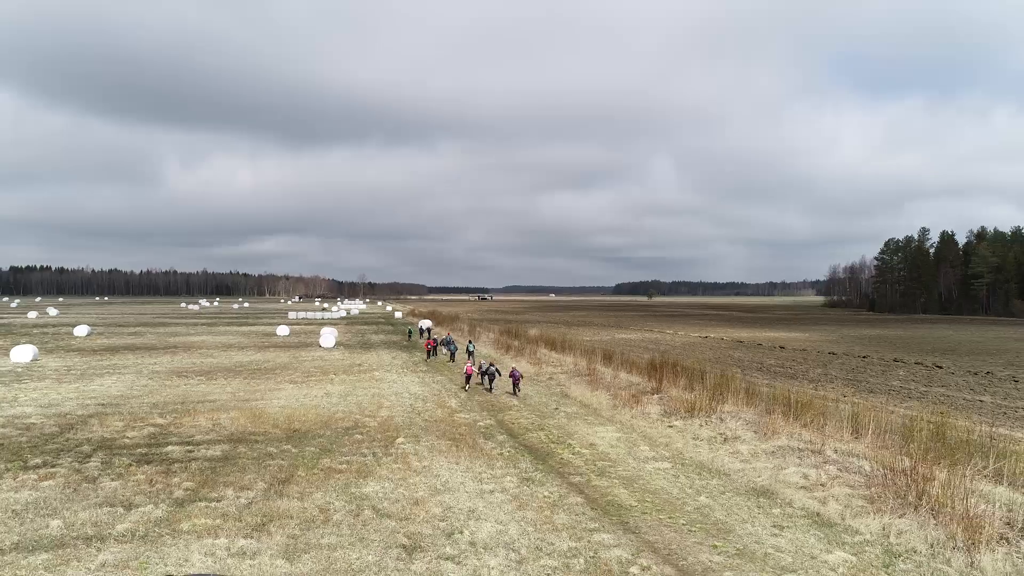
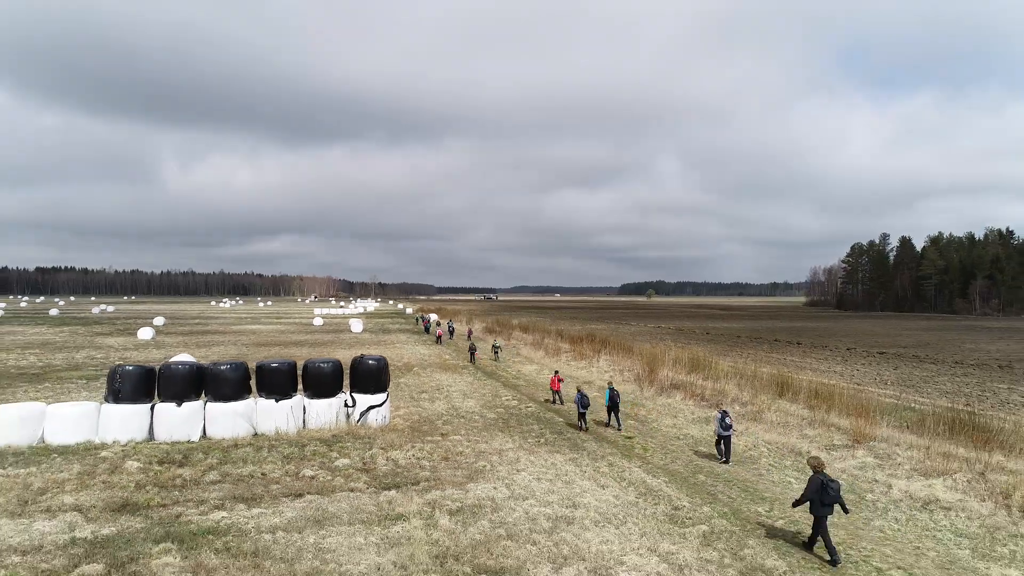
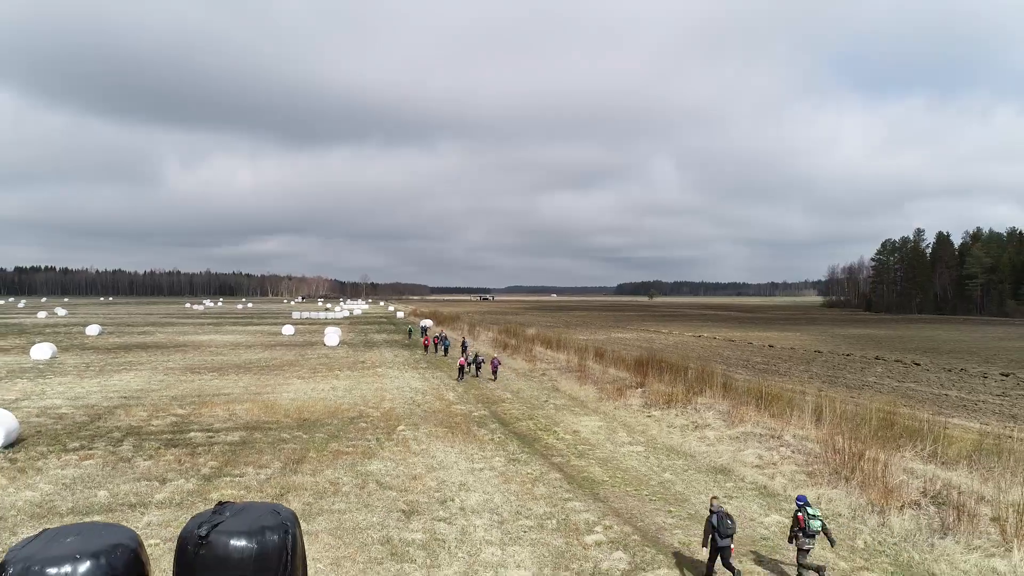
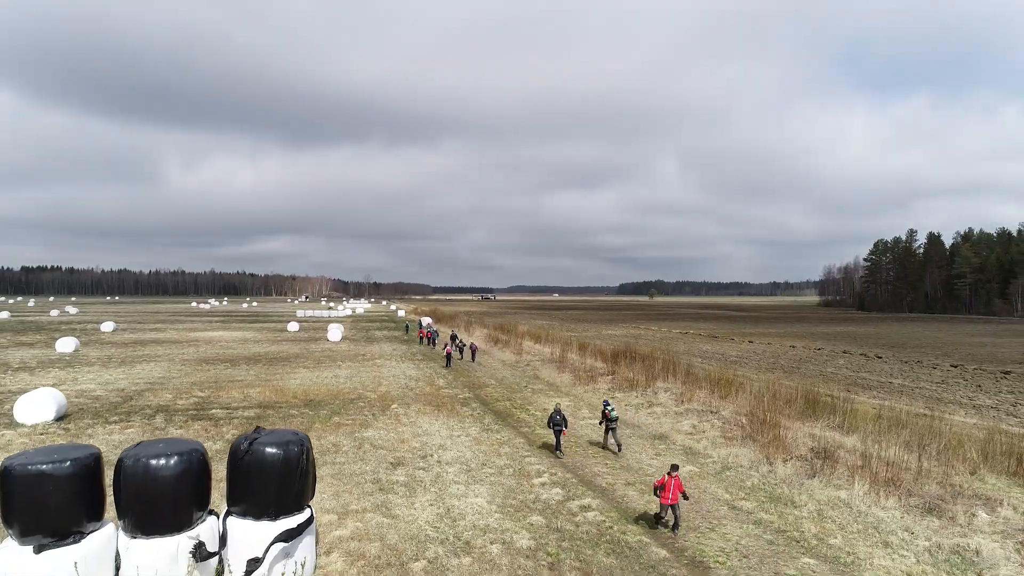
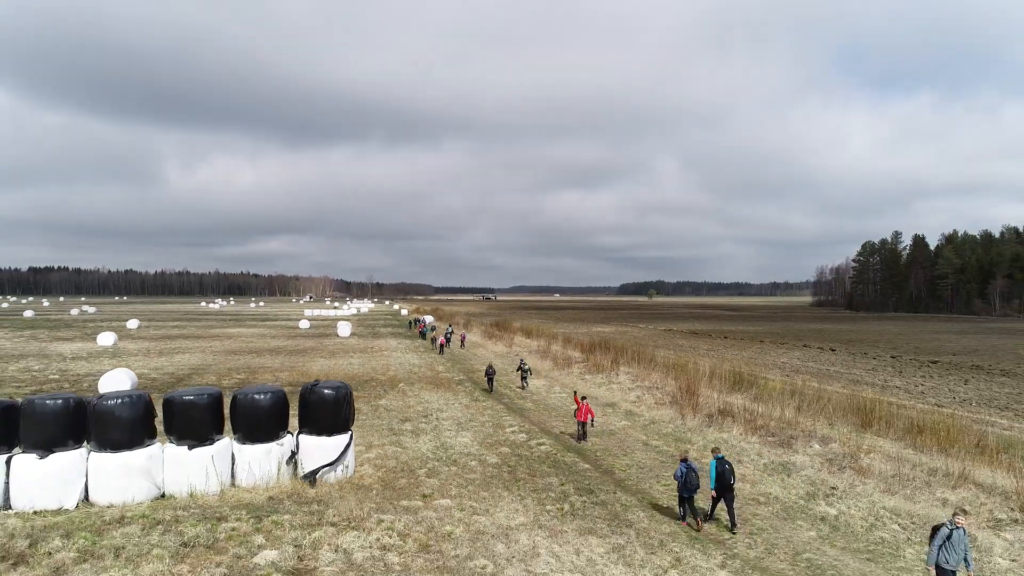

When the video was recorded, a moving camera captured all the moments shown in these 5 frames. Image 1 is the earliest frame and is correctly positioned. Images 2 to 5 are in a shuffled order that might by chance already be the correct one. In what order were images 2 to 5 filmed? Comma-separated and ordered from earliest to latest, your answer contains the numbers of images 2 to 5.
3, 4, 5, 2
